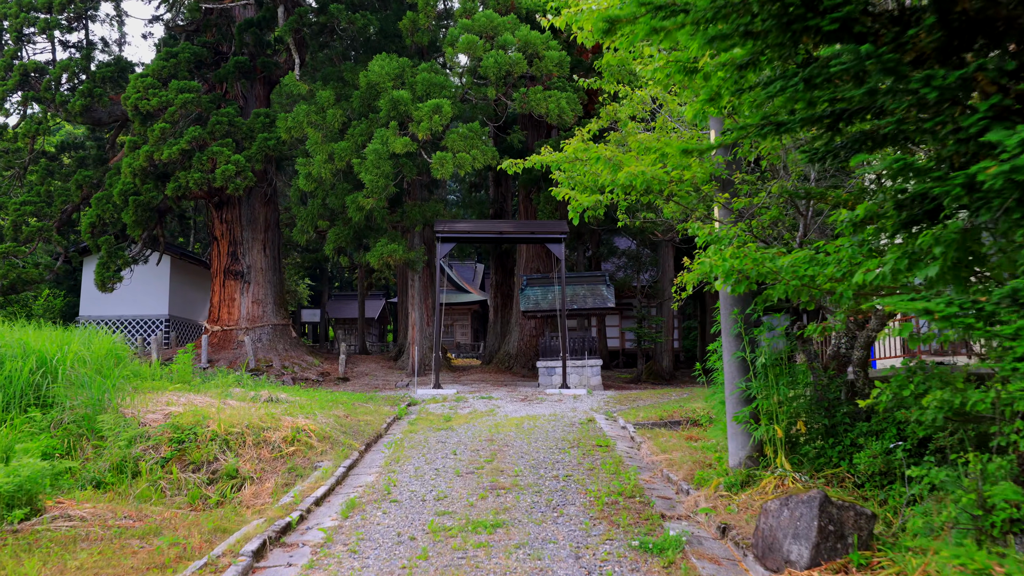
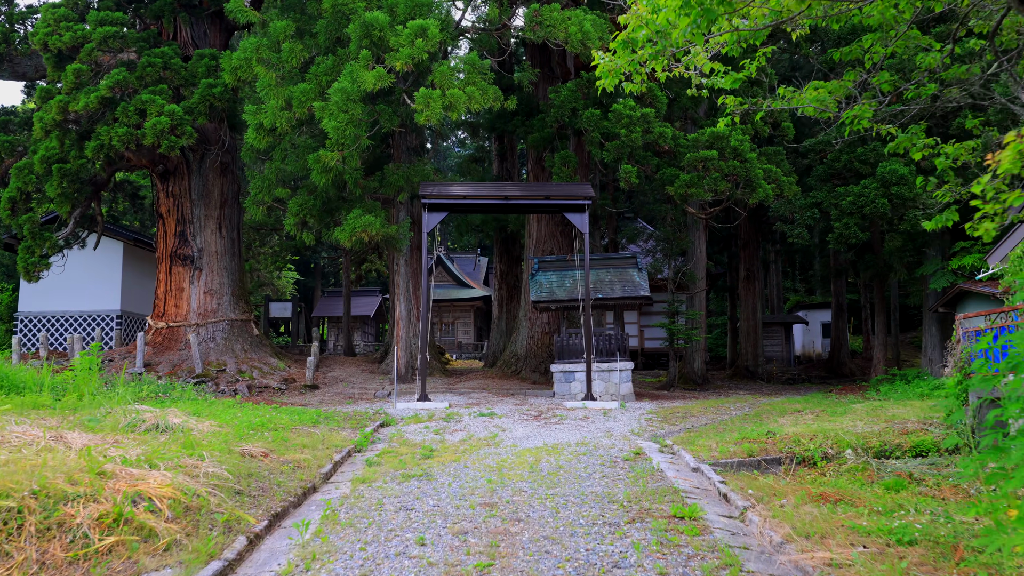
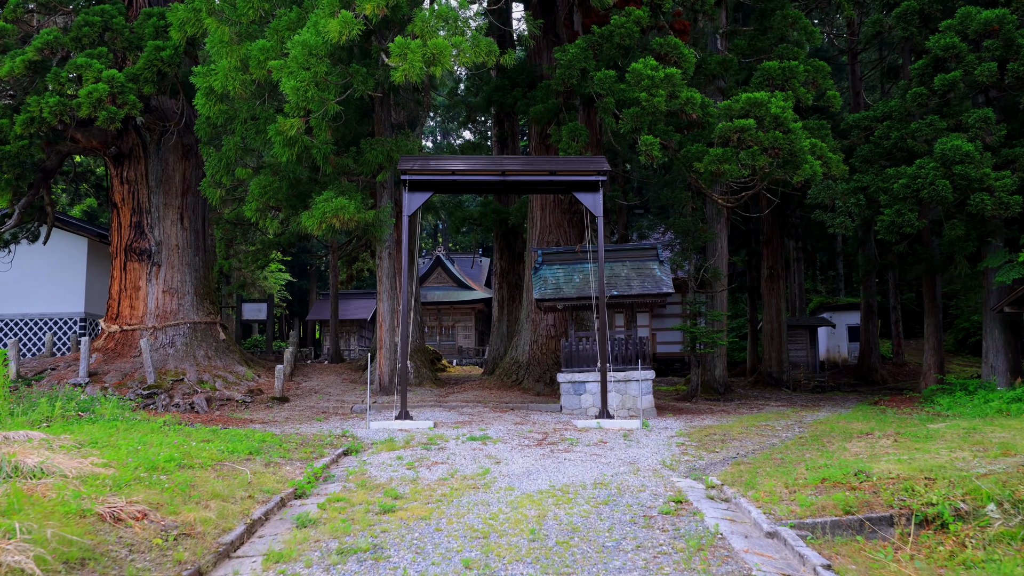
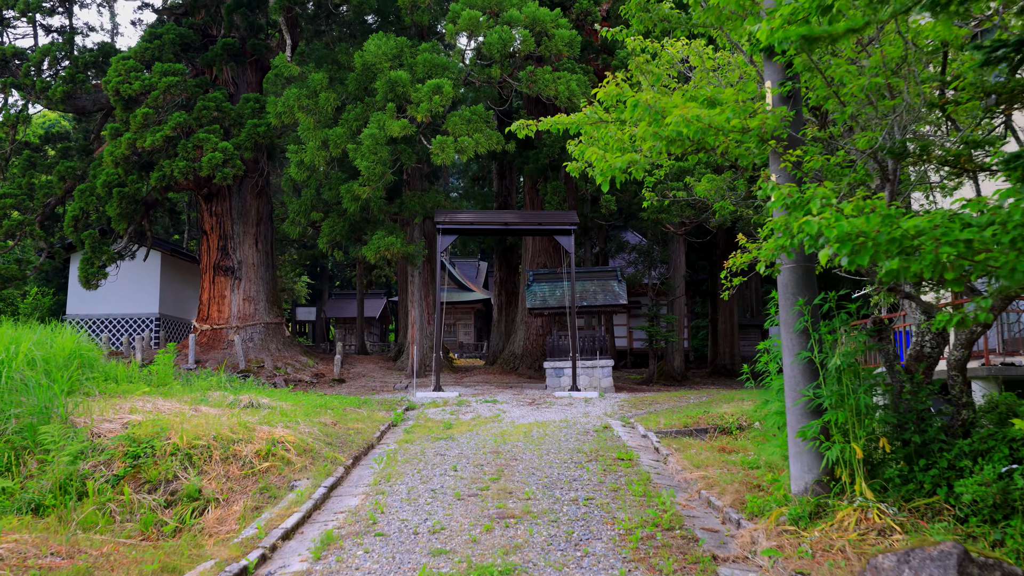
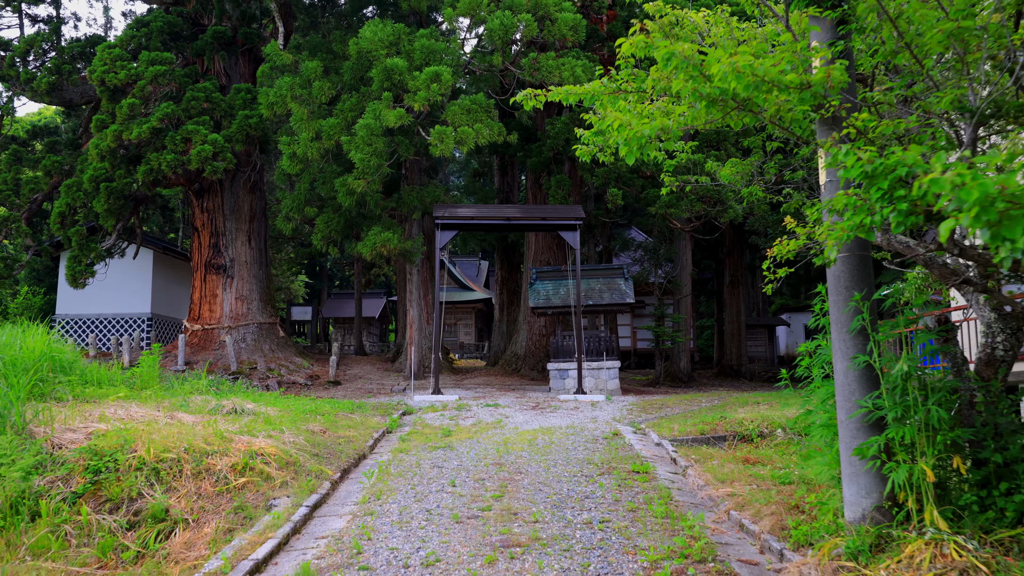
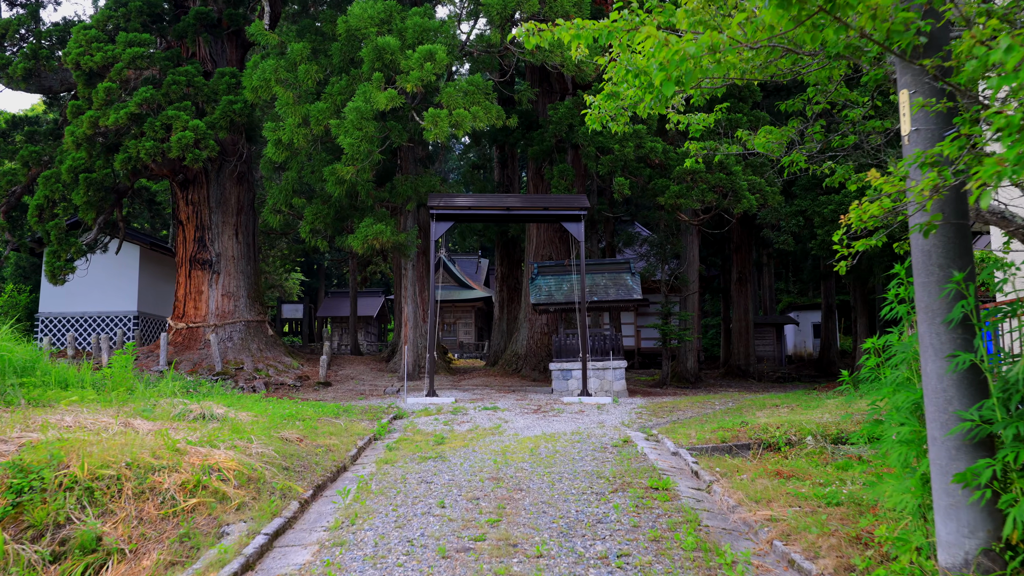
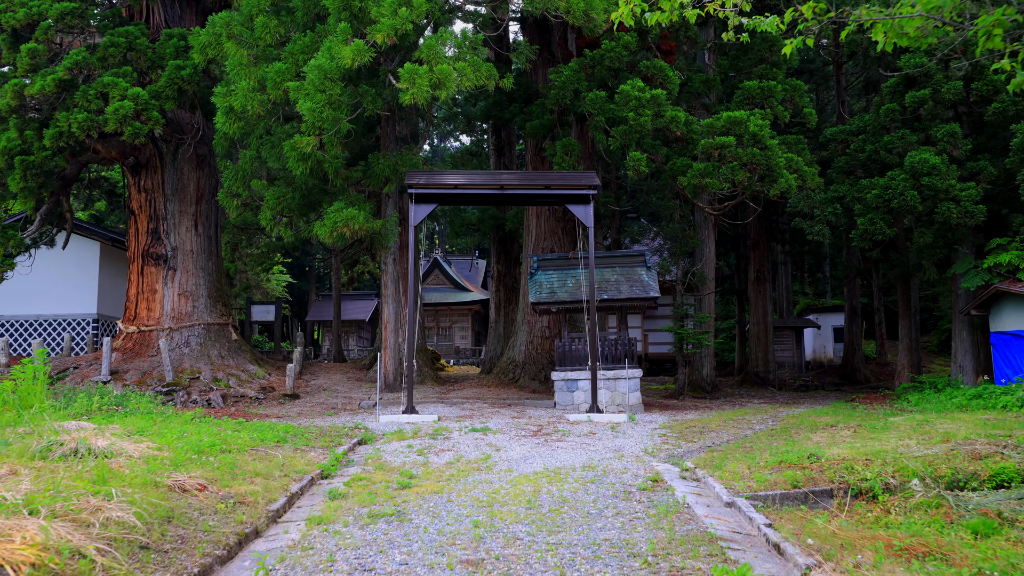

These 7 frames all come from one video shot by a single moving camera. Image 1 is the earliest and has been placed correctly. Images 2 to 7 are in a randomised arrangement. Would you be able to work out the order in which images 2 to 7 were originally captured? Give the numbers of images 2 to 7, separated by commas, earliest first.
4, 5, 6, 2, 7, 3
